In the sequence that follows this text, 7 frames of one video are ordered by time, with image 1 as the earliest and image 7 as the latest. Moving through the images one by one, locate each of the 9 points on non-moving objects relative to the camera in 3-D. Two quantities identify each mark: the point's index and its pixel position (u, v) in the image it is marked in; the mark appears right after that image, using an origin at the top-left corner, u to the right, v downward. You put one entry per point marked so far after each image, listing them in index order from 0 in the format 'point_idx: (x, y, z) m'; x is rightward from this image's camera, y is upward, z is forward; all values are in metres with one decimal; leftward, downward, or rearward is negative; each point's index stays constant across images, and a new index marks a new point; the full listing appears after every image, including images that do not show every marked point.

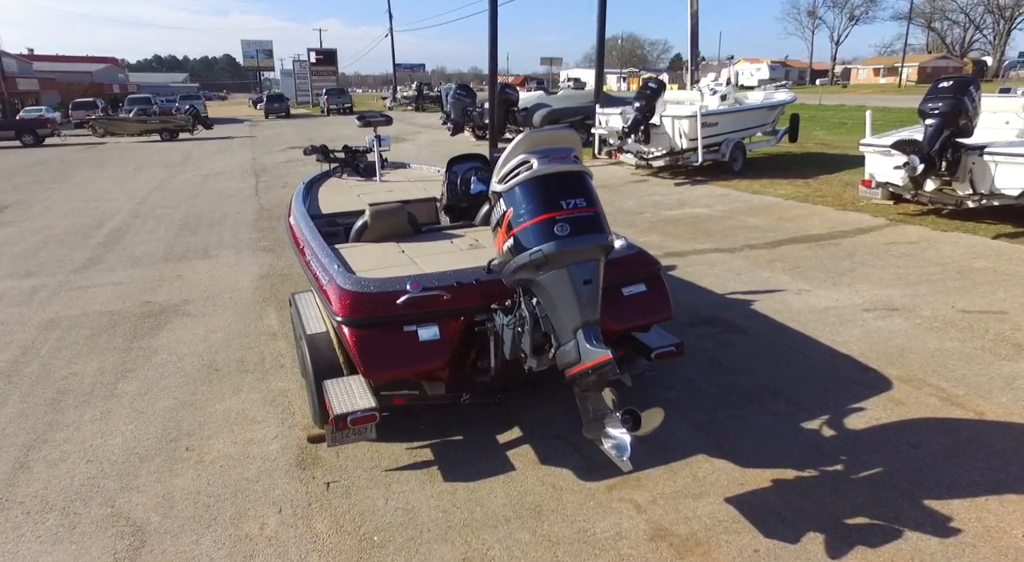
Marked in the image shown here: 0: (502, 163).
0: (0.0, +0.5, +3.1) m
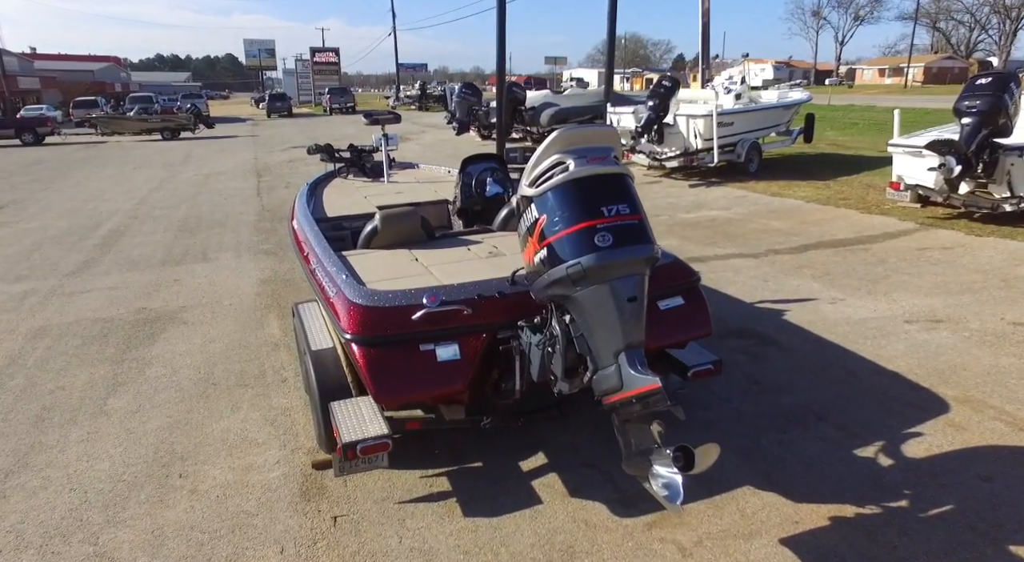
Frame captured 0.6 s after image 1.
0: (+0.1, +0.5, +2.7) m
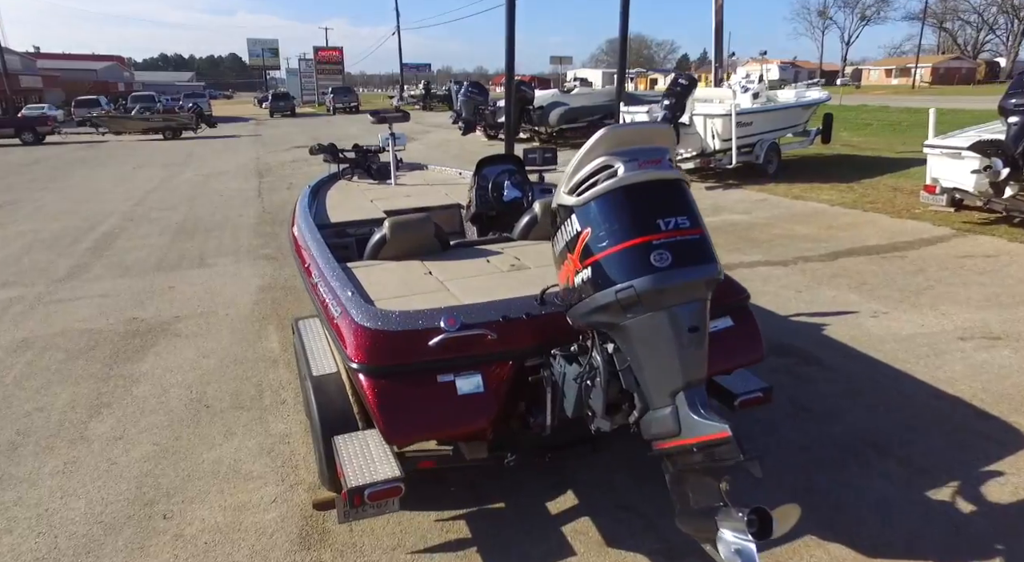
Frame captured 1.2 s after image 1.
0: (+0.2, +0.4, +2.3) m
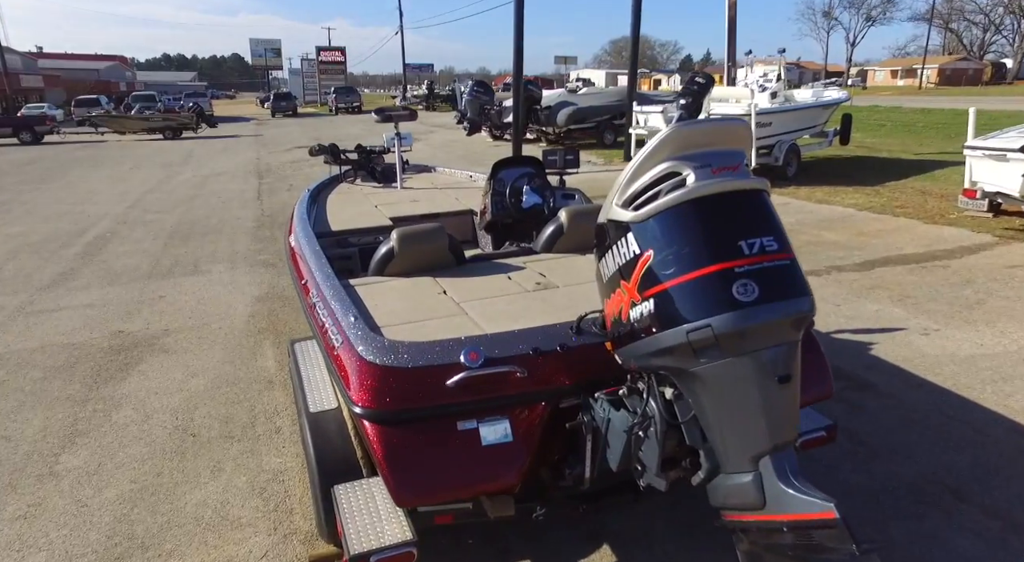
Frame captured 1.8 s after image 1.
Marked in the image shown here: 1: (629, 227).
0: (+0.3, +0.3, +1.9) m
1: (+0.3, +0.1, +1.9) m
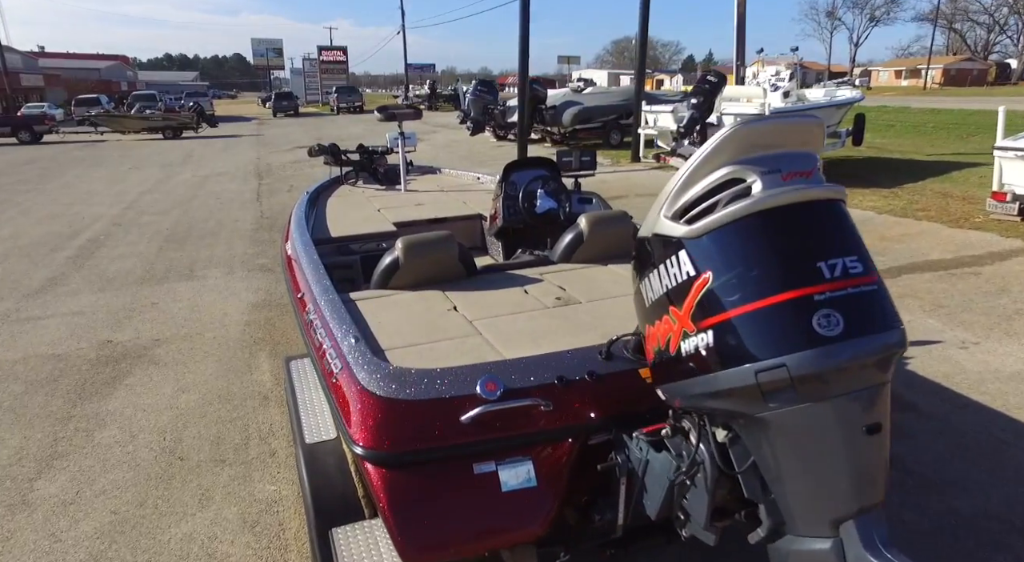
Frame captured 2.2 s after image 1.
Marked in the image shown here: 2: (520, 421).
0: (+0.4, +0.2, +1.6) m
1: (+0.4, +0.1, +1.6) m
2: (0.0, -0.4, +2.0) m
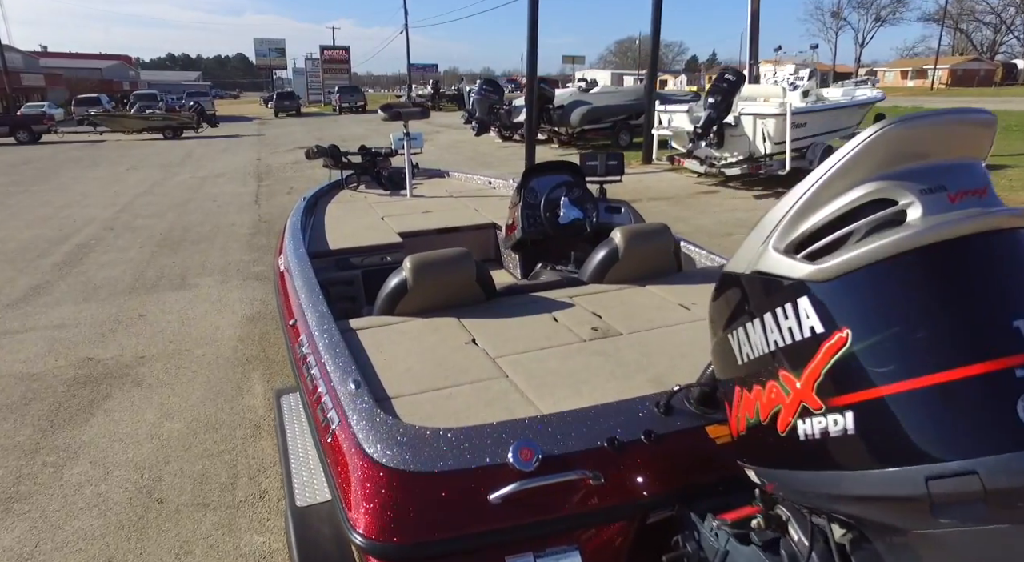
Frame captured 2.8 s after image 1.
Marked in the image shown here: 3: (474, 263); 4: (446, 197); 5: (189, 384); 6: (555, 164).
0: (+0.5, +0.1, +1.2) m
1: (+0.5, 0.0, +1.2) m
2: (+0.1, -0.5, +1.6) m
3: (-0.1, +0.1, +2.6) m
4: (-0.5, +0.6, +4.9) m
5: (-2.1, -0.7, +4.4) m
6: (+0.2, +0.6, +3.6) m
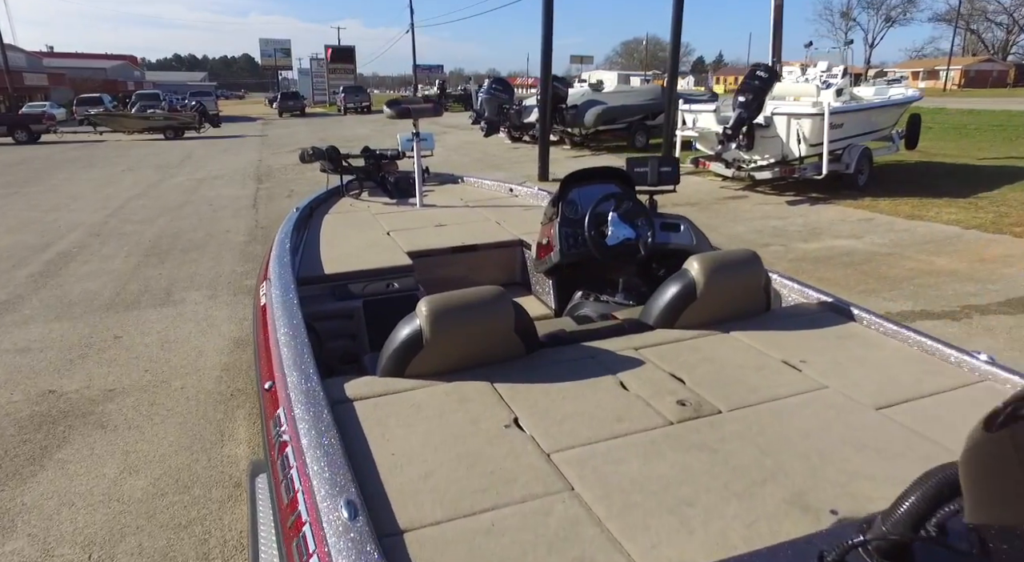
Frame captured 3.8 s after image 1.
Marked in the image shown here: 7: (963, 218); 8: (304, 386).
0: (+0.6, 0.0, +0.5) m
1: (+0.6, -0.1, +0.5) m
2: (+0.3, -0.6, +0.9) m
3: (0.0, -0.1, +1.9) m
4: (-0.3, +0.5, +4.3) m
5: (-1.9, -0.8, +3.8) m
6: (+0.4, +0.5, +2.9) m
7: (+4.9, +0.7, +7.4) m
8: (-0.5, -0.3, +1.8) m
